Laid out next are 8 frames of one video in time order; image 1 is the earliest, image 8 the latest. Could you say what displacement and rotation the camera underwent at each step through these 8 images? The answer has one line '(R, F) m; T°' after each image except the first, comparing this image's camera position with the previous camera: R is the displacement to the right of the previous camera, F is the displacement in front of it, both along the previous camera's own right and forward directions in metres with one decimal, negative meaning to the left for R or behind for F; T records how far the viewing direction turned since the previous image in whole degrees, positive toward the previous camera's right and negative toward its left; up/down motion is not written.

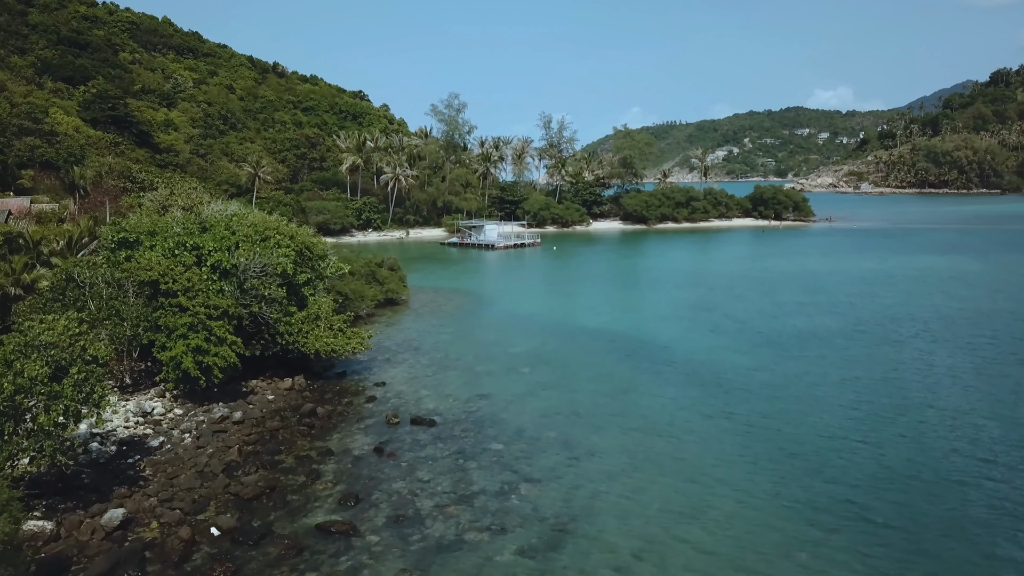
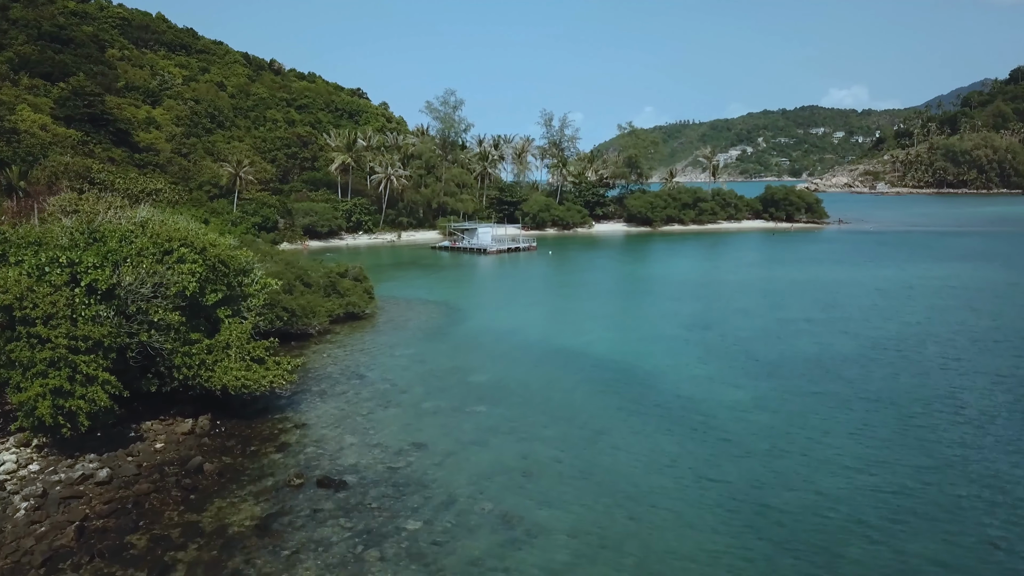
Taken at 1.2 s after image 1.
(+2.0, +4.7) m; -1°
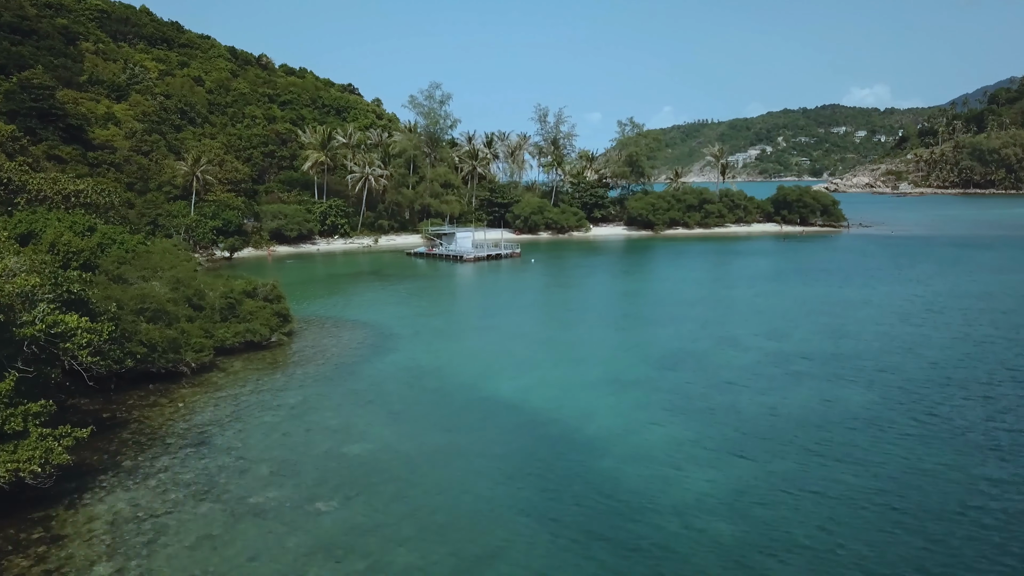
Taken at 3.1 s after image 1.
(+3.5, +7.6) m; -1°
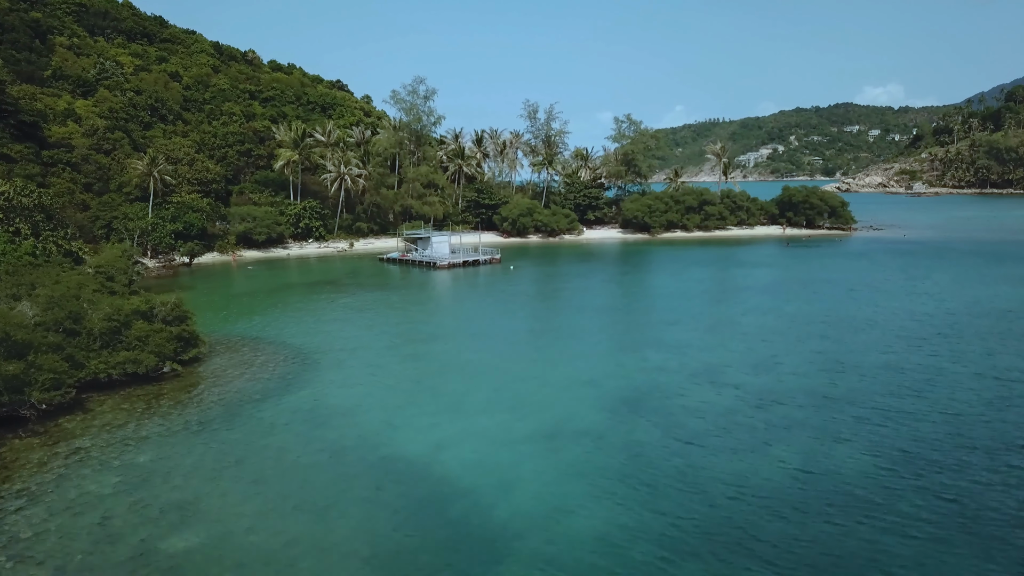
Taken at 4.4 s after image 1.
(+2.8, +5.6) m; -1°
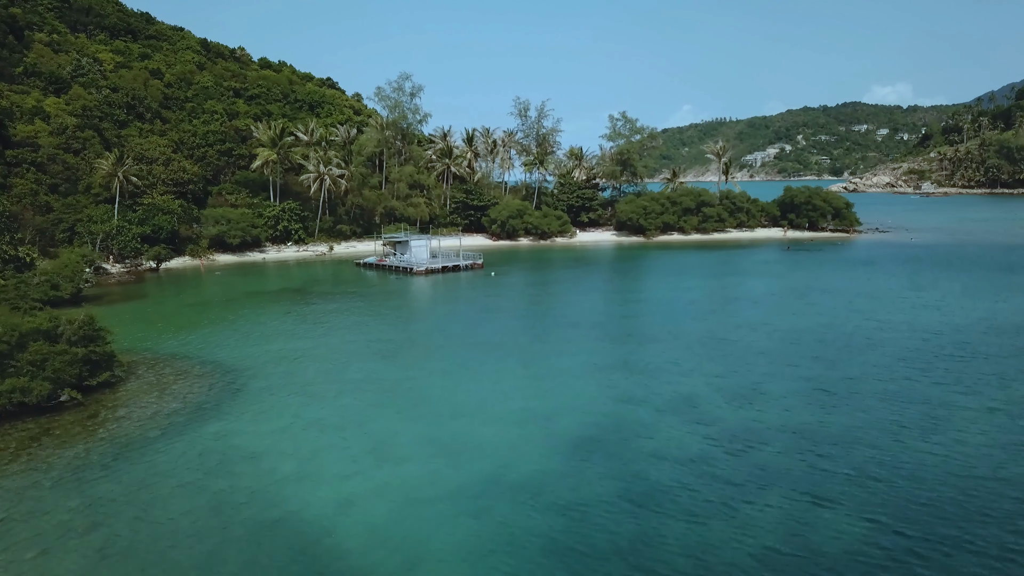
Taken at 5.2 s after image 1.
(+2.0, +3.7) m; 0°
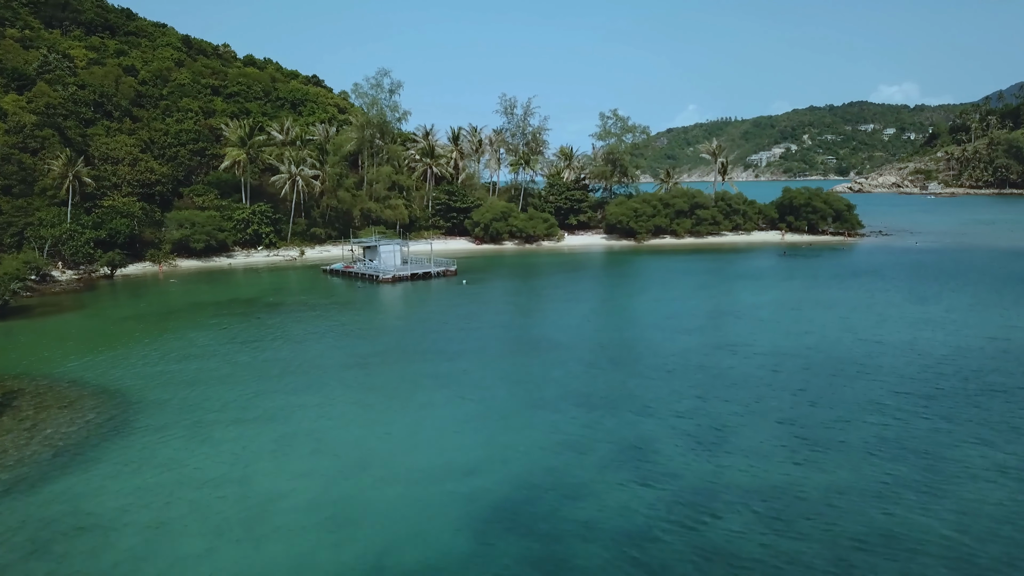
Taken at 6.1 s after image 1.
(+2.4, +4.2) m; 0°
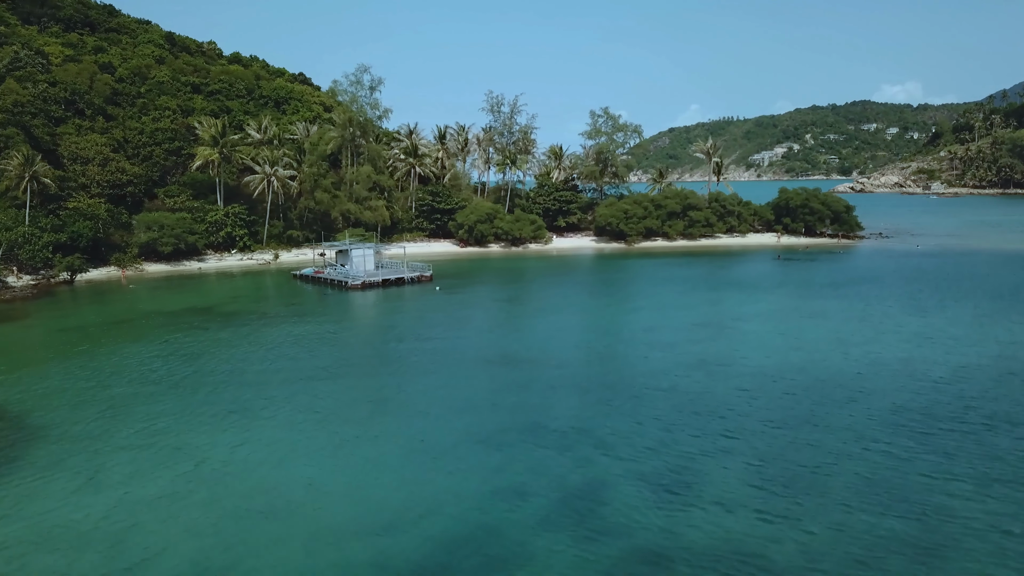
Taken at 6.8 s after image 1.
(+1.8, +3.1) m; 0°
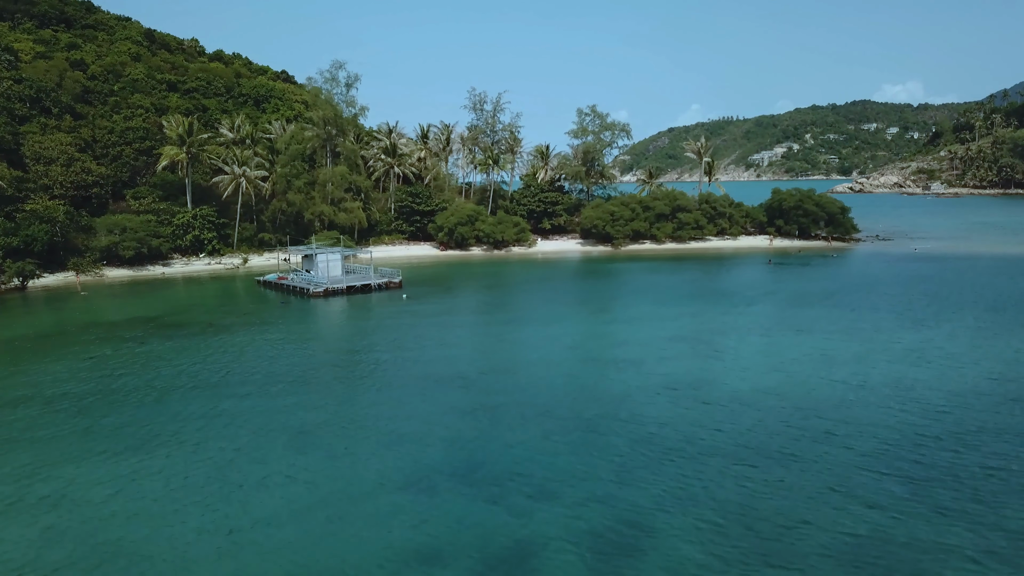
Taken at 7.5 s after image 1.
(+1.8, +3.1) m; 0°
